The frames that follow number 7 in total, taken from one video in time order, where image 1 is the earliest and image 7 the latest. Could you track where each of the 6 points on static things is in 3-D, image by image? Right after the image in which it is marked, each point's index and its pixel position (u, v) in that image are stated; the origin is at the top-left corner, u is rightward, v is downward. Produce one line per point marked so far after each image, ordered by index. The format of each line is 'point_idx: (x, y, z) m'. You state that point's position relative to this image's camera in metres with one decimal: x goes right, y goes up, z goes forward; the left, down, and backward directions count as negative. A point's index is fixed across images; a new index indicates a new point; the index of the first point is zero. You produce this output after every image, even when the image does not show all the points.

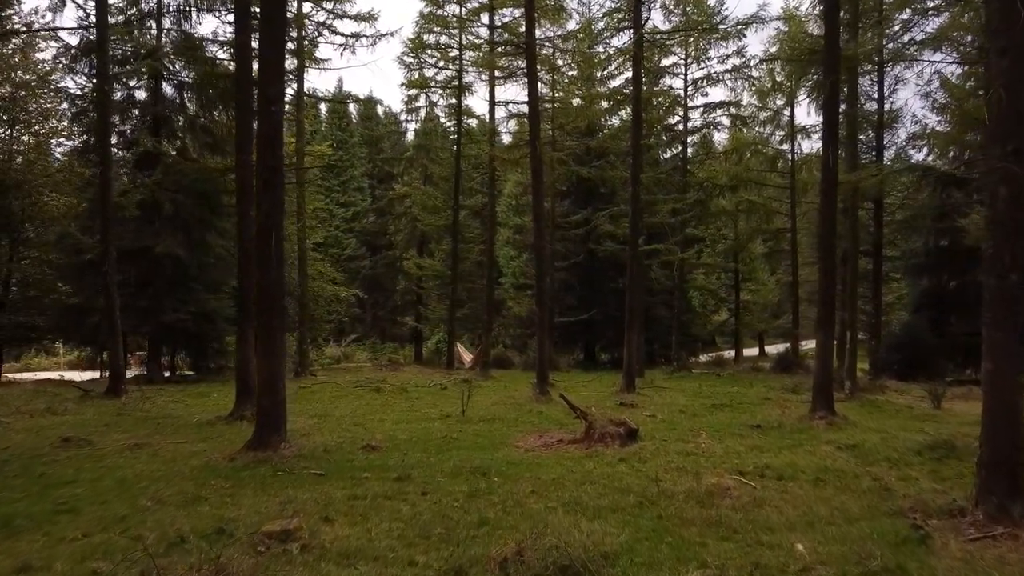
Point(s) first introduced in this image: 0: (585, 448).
0: (+0.6, -1.4, +7.0) m
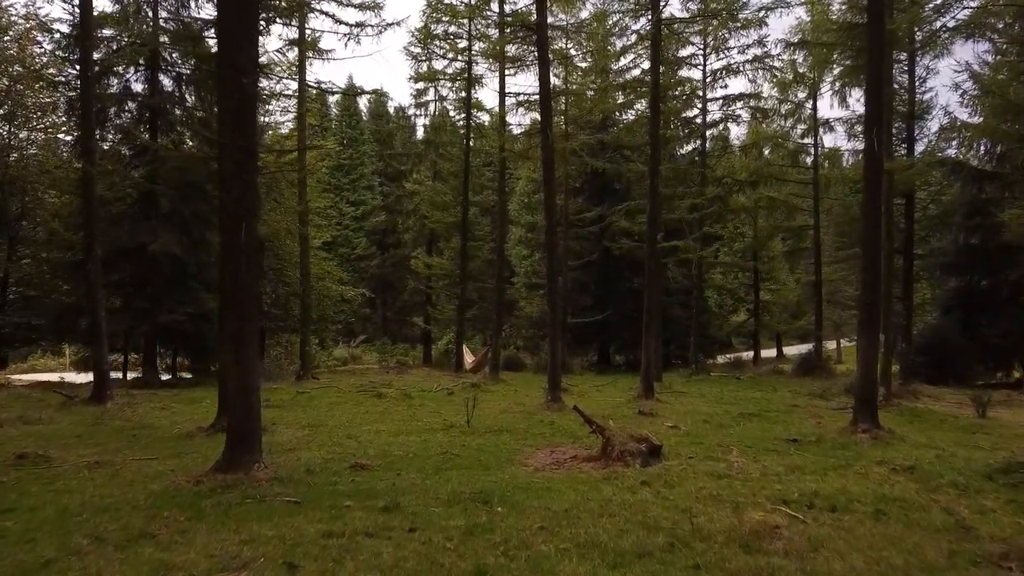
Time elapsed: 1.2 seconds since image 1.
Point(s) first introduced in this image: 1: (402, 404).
0: (+0.7, -1.4, +6.2) m
1: (-1.5, -1.6, +11.3) m
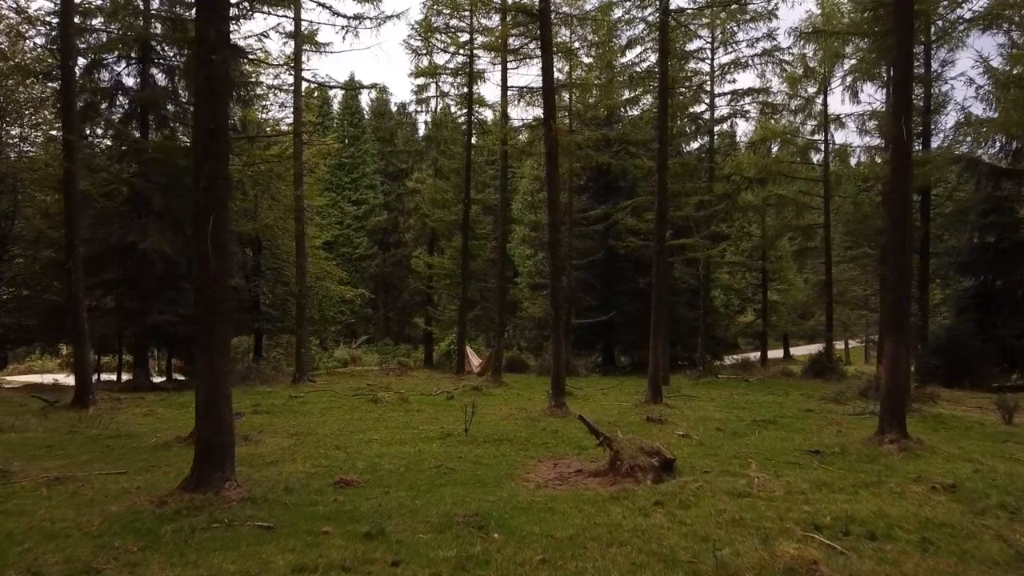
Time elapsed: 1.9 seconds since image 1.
0: (+0.7, -1.4, +5.6) m
1: (-1.5, -1.6, +10.7) m
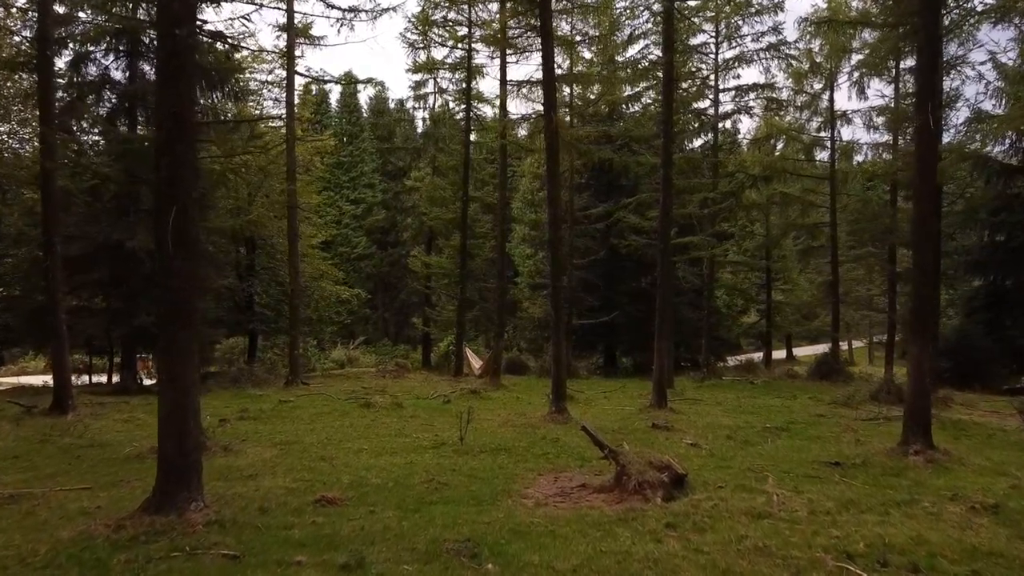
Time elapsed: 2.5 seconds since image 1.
0: (+0.6, -1.4, +5.1) m
1: (-1.5, -1.6, +10.3) m
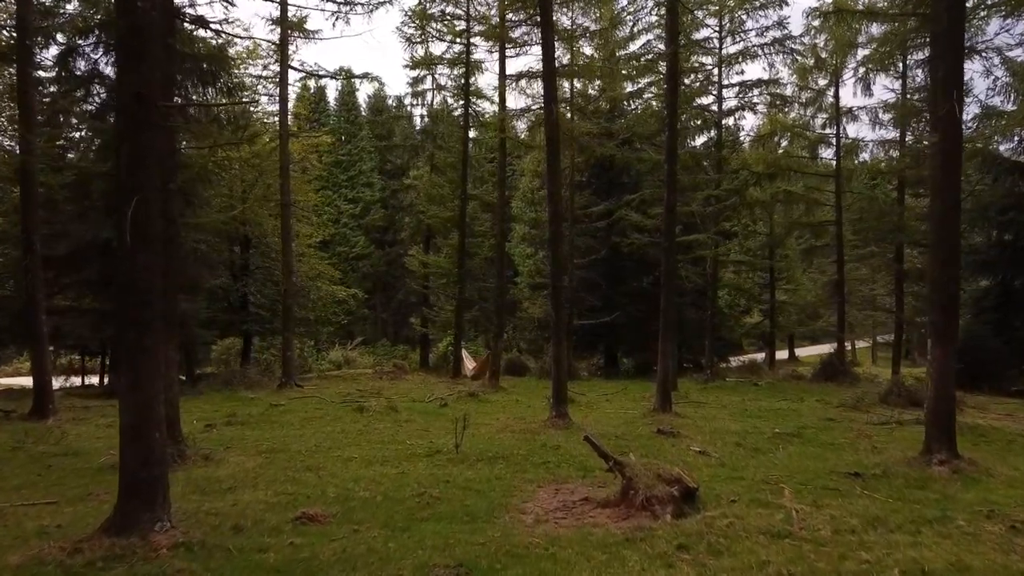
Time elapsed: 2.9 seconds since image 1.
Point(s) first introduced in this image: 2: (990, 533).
0: (+0.6, -1.3, +4.7) m
1: (-1.5, -1.6, +9.9) m
2: (+2.5, -1.3, +4.3) m
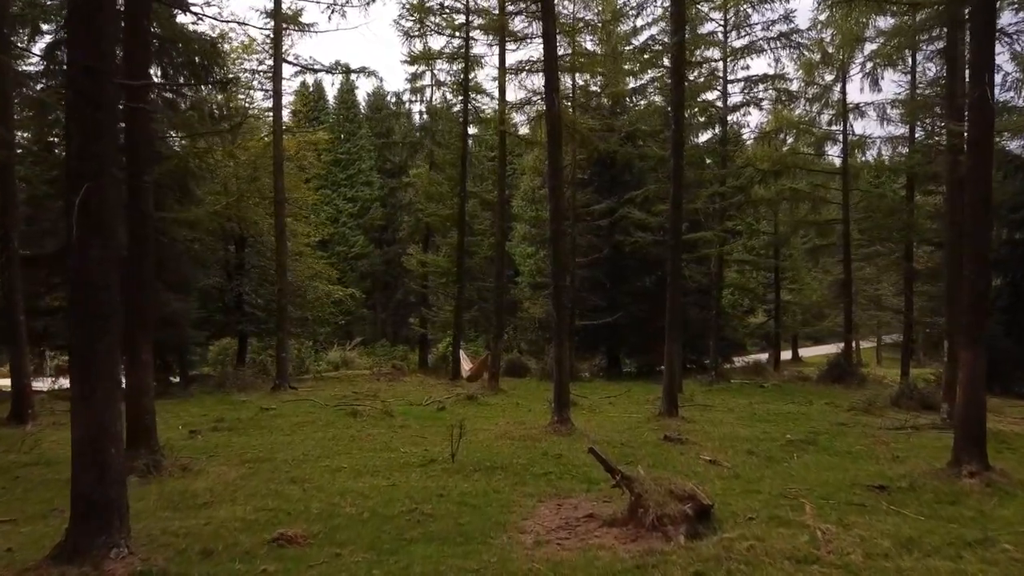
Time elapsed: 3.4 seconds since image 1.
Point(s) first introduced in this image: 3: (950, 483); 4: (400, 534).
0: (+0.6, -1.3, +4.3) m
1: (-1.5, -1.6, +9.4) m
2: (+2.5, -1.3, +3.9) m
3: (+3.1, -1.4, +5.8) m
4: (-0.6, -1.4, +4.5) m
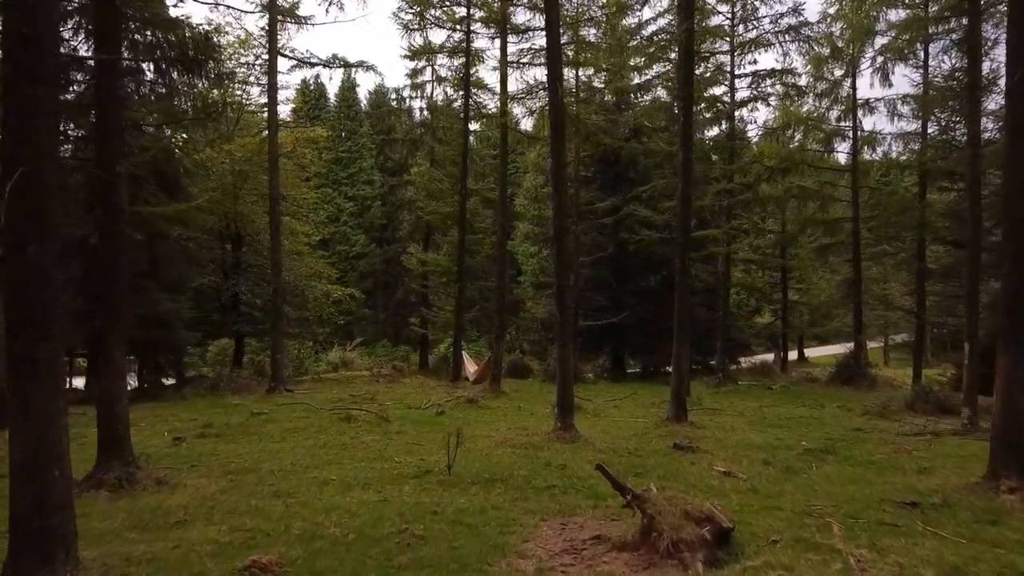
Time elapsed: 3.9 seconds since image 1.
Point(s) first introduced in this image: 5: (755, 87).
0: (+0.6, -1.3, +3.9) m
1: (-1.5, -1.6, +9.0) m
2: (+2.5, -1.3, +3.4) m
3: (+3.1, -1.4, +5.3) m
4: (-0.6, -1.4, +4.1) m
5: (+5.8, +4.8, +19.6) m
